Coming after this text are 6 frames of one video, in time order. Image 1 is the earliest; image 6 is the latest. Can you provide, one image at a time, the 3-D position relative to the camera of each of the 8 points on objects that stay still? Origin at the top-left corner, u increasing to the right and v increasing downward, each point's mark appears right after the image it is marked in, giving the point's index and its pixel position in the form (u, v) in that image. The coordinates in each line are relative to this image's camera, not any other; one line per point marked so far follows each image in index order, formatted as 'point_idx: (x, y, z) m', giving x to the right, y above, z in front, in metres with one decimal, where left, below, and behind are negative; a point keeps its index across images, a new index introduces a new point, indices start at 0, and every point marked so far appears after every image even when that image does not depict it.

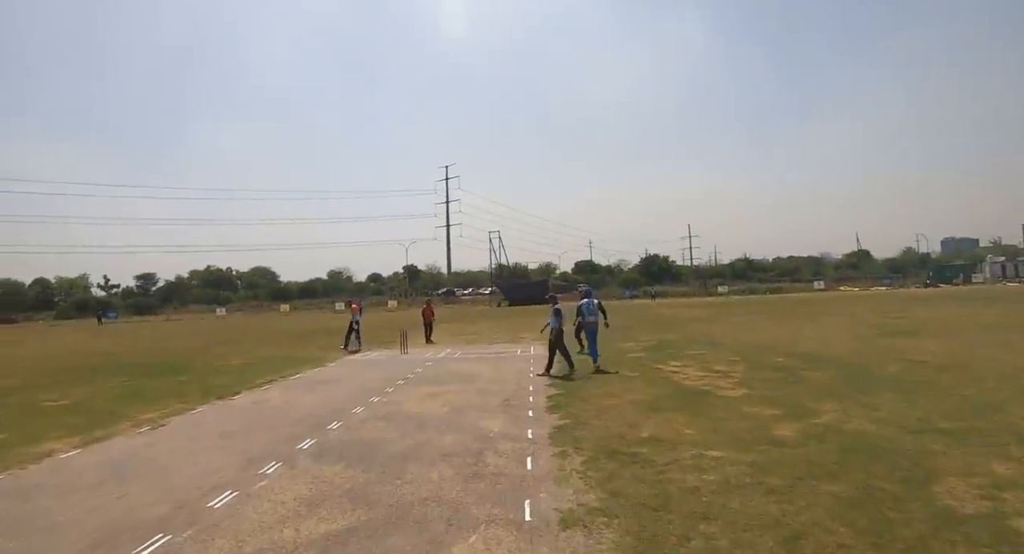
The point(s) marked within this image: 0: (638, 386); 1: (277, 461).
0: (+2.8, -2.4, +10.8) m
1: (-3.2, -2.5, +6.7) m
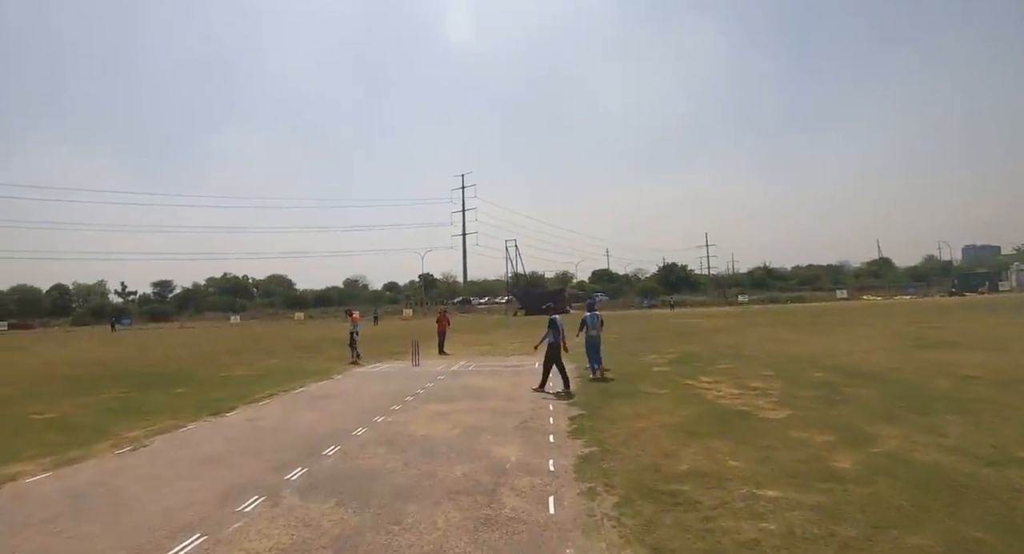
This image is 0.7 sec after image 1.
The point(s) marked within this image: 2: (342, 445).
0: (+3.1, -2.6, +9.8) m
1: (-3.0, -2.6, +5.8) m
2: (-2.6, -2.6, +7.6) m
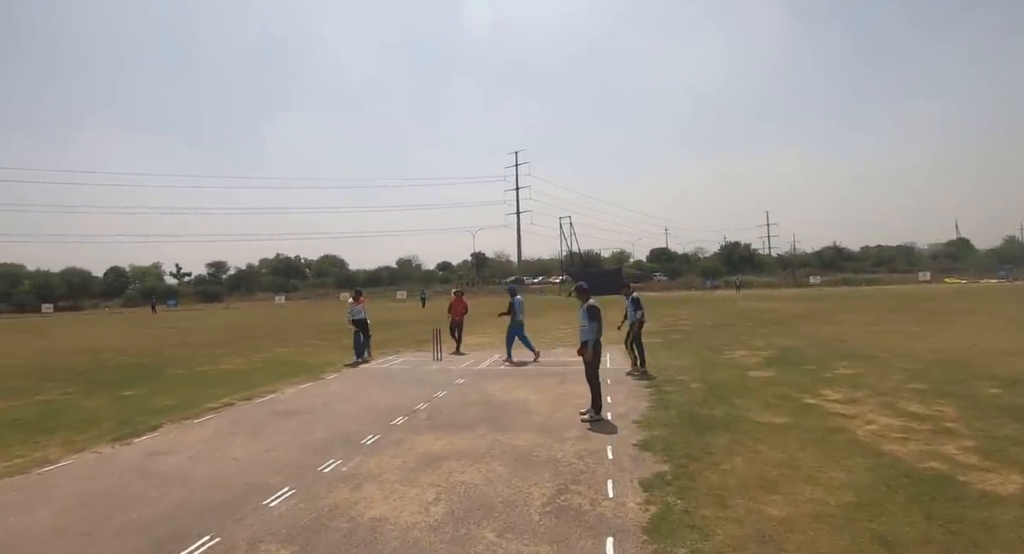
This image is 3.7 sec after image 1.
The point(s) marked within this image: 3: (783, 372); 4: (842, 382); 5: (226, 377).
0: (+3.5, -2.1, +5.8) m
1: (-3.0, -2.3, +2.6) m
2: (-2.4, -2.2, +4.3) m
3: (+6.4, -2.2, +11.5) m
4: (+7.3, -2.3, +10.8) m
5: (-6.7, -2.3, +11.6) m
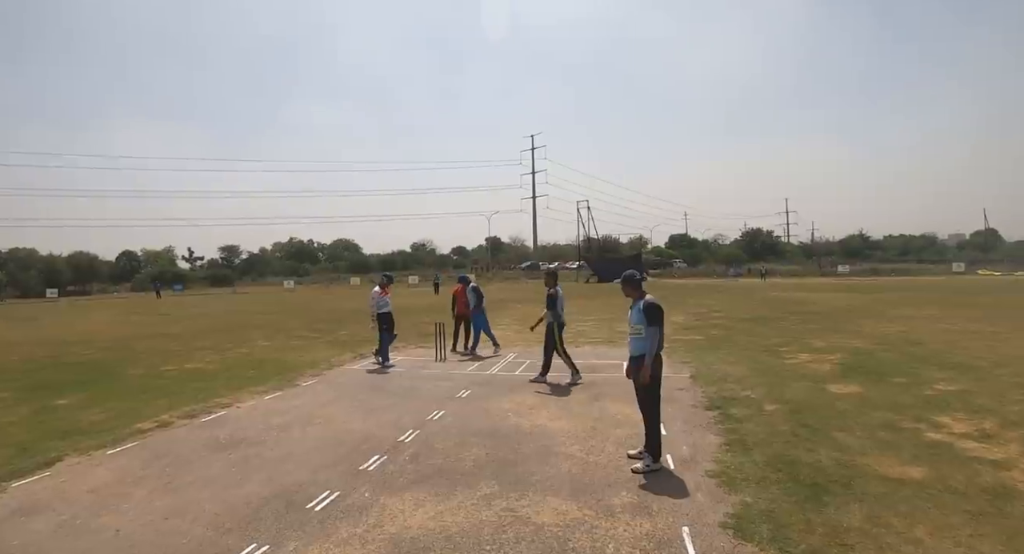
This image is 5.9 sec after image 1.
0: (+3.7, -2.1, +3.6) m
1: (-2.9, -2.3, +0.6) m
2: (-2.3, -2.1, +2.3) m
3: (+6.7, -2.0, +9.1) m
4: (+7.6, -2.1, +8.5) m
5: (-6.3, -2.0, +9.7) m
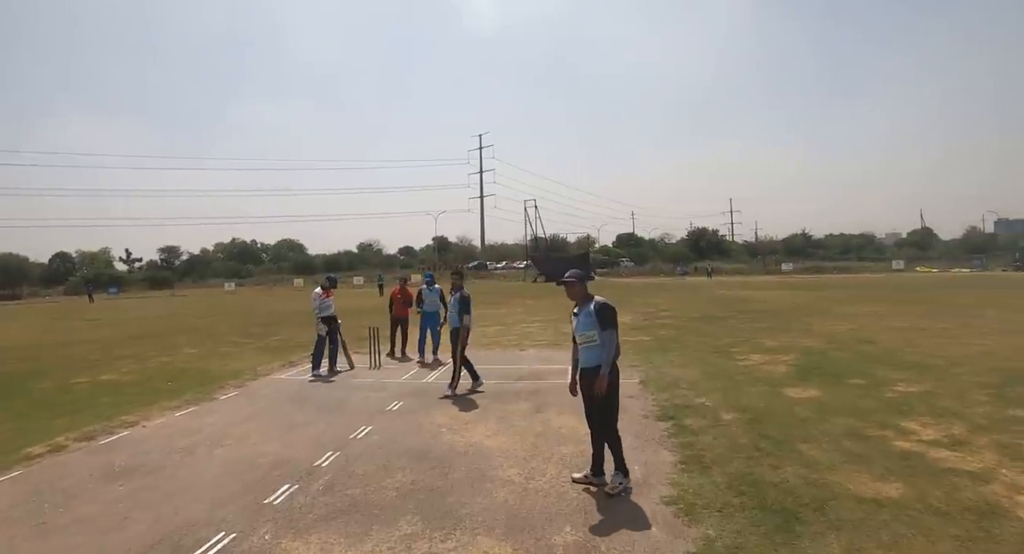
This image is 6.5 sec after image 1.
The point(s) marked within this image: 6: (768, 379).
0: (+3.1, -2.0, +3.0) m
1: (-3.2, -2.2, -0.5) m
2: (-2.7, -2.1, +1.2) m
3: (+5.7, -2.0, +8.8) m
4: (+6.7, -2.0, +8.2) m
5: (-7.3, -2.0, +8.3) m
6: (+5.1, -1.9, +9.7) m
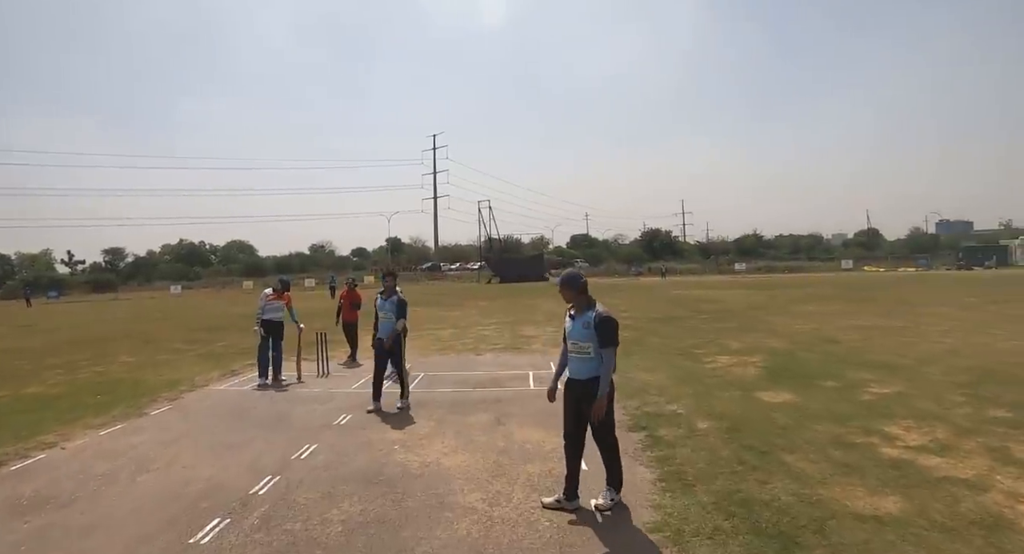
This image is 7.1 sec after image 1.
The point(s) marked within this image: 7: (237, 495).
0: (+2.9, -2.0, +2.6) m
1: (-3.2, -2.2, -1.3) m
2: (-2.8, -2.1, +0.5) m
3: (+5.1, -1.9, +8.6) m
4: (+6.1, -2.0, +8.0) m
5: (-7.9, -2.1, +7.2) m
6: (+4.4, -1.9, +9.4) m
7: (-2.8, -2.0, +5.0) m
